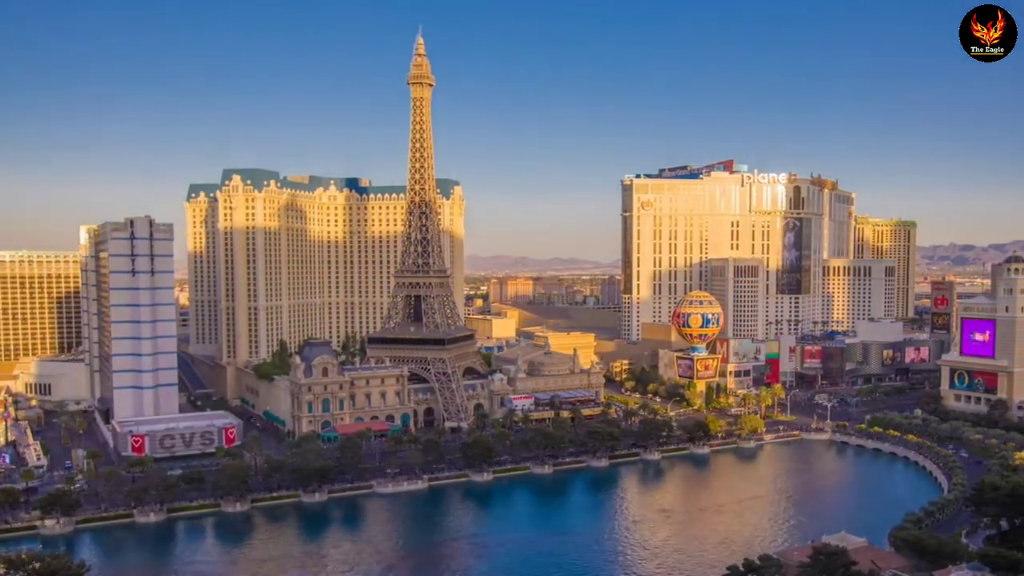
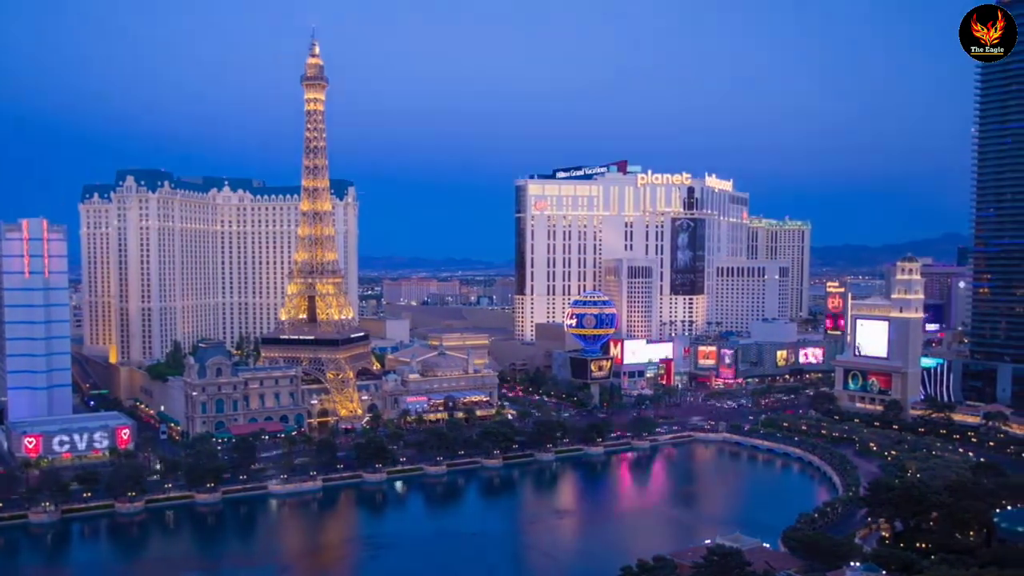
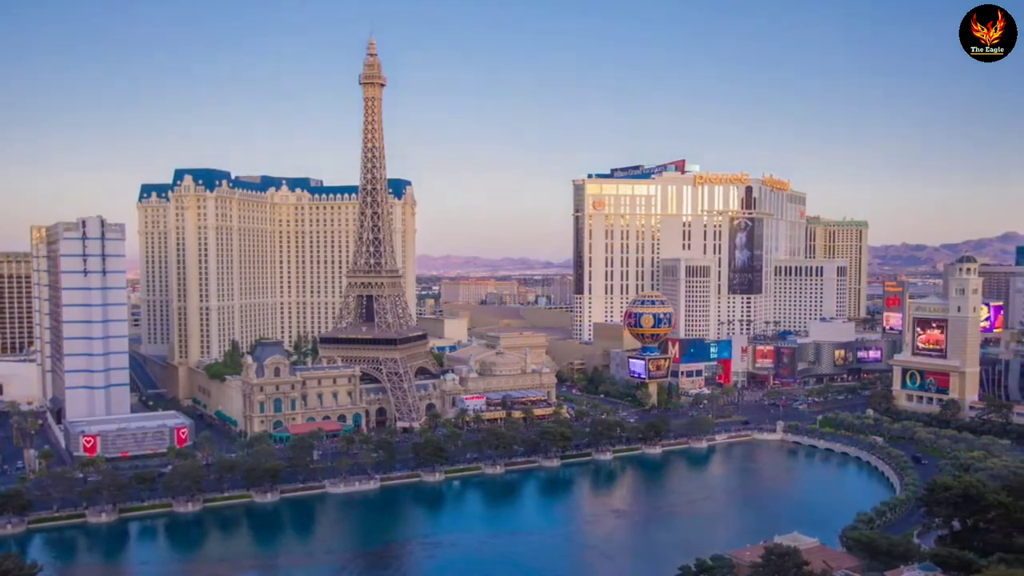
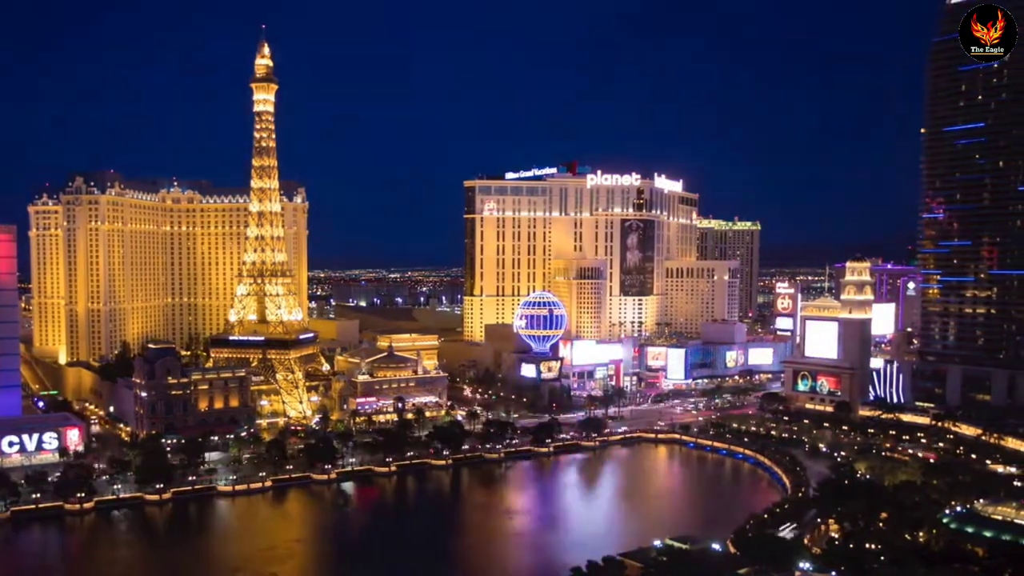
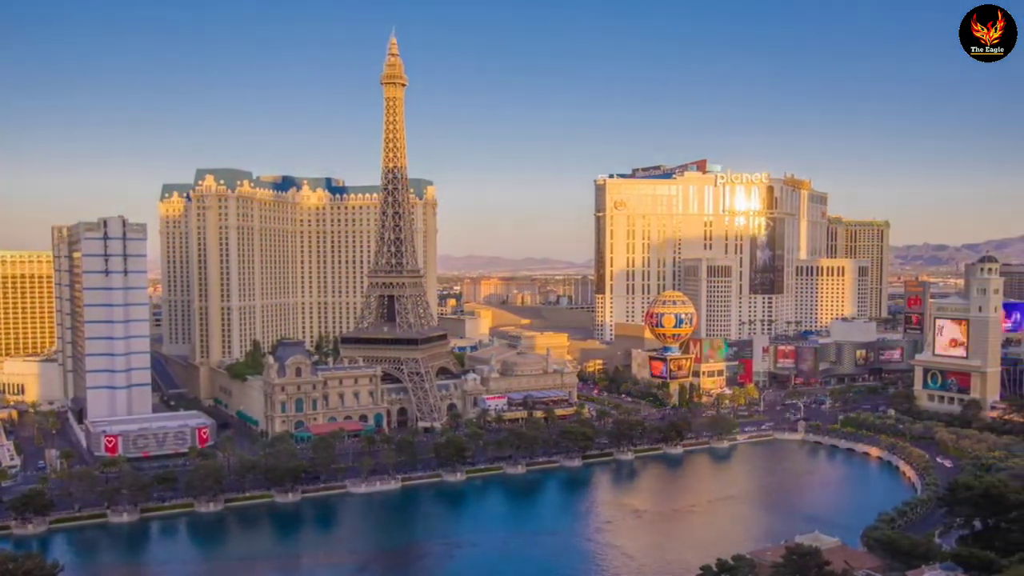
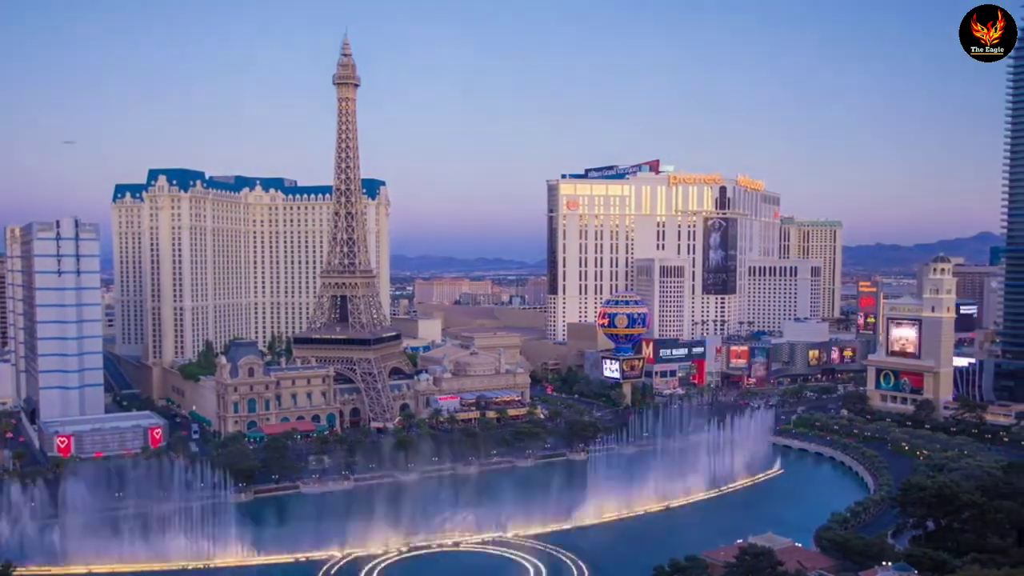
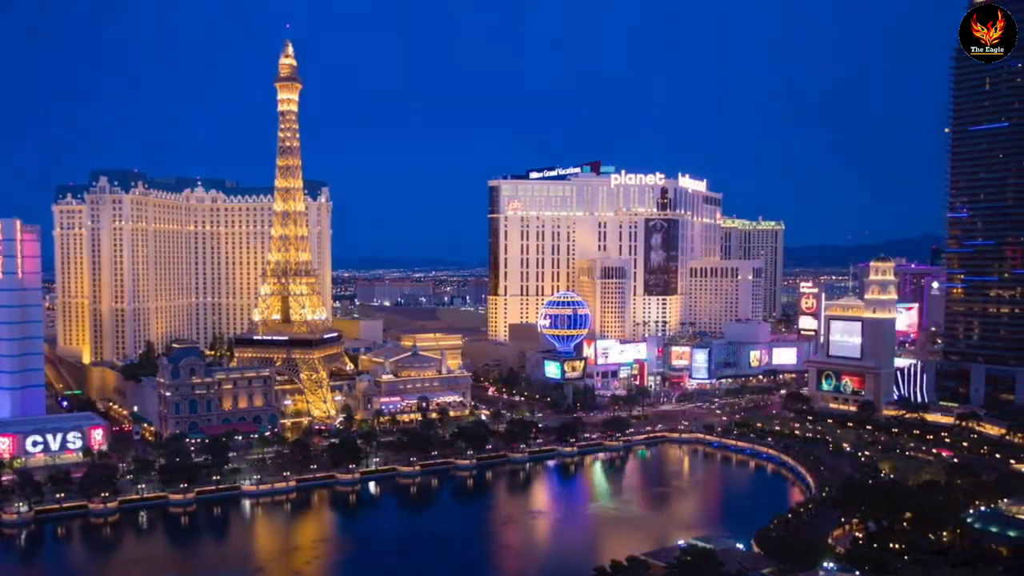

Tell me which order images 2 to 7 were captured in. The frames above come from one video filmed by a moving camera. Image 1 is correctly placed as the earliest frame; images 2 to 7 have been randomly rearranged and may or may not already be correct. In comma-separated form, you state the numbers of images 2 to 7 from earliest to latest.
5, 3, 6, 2, 7, 4
